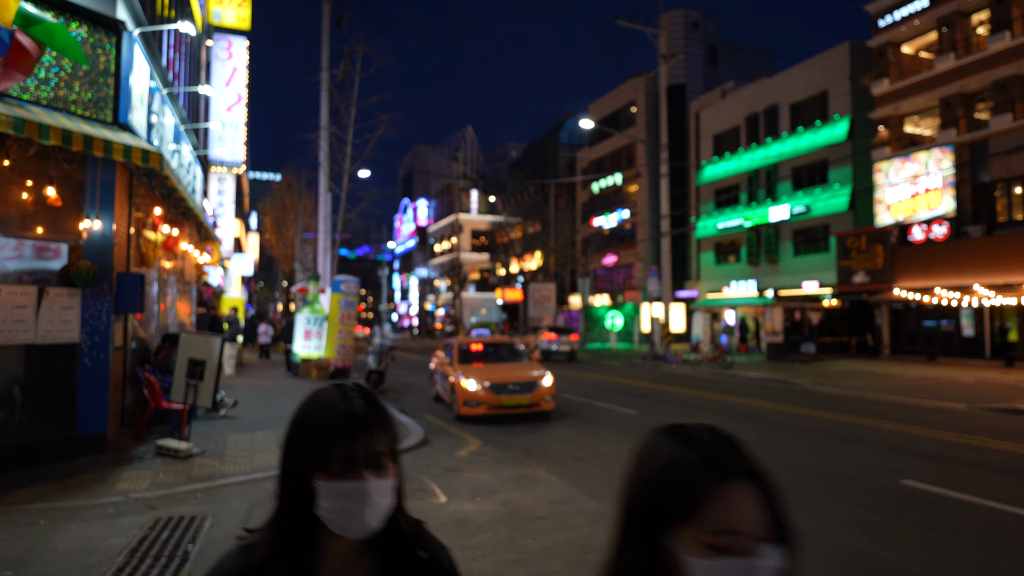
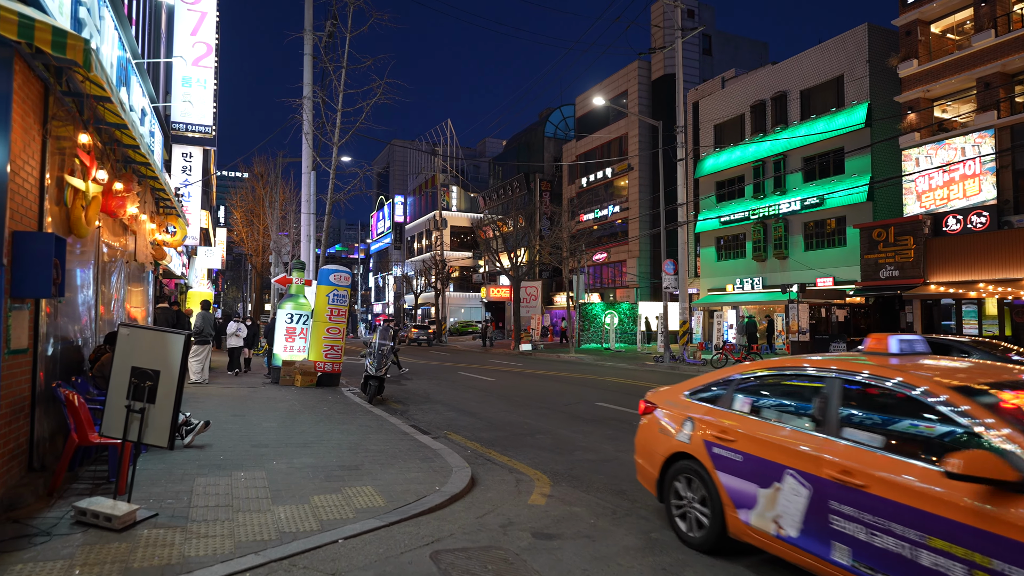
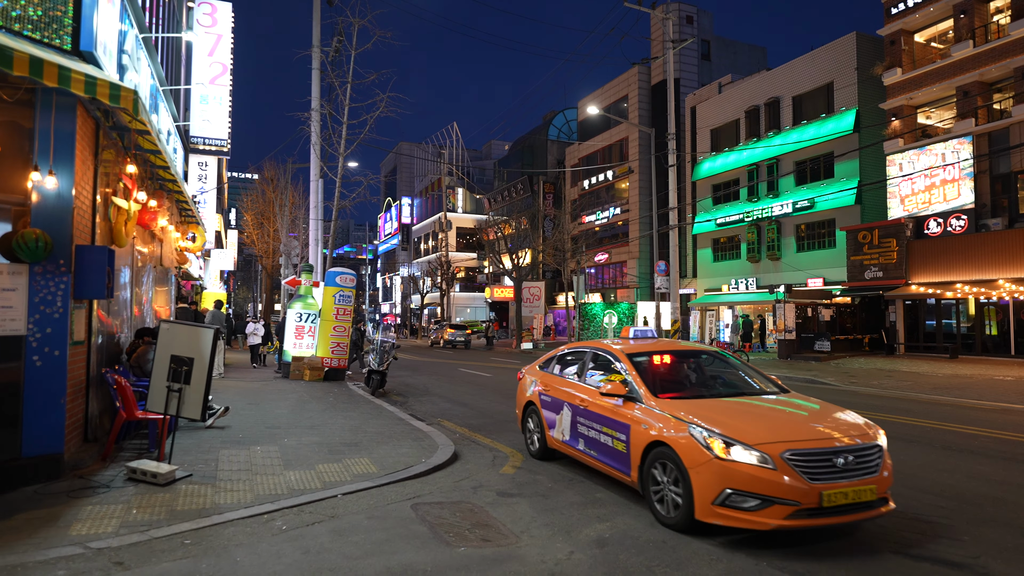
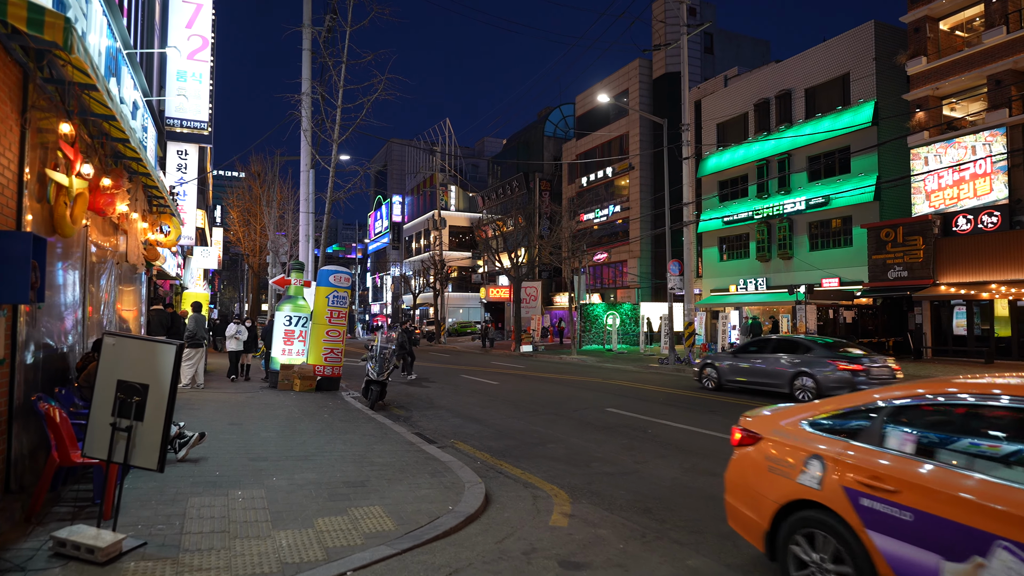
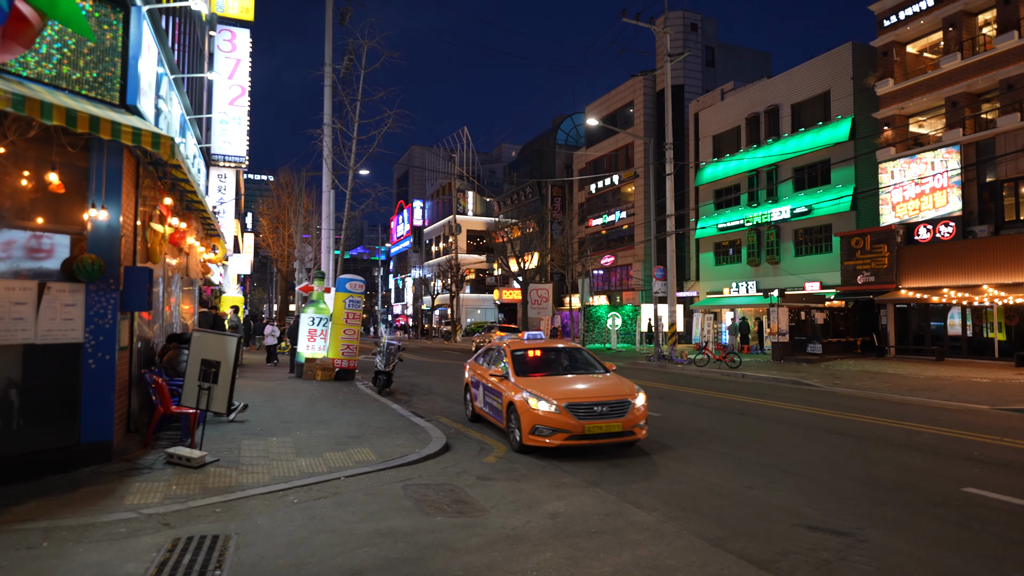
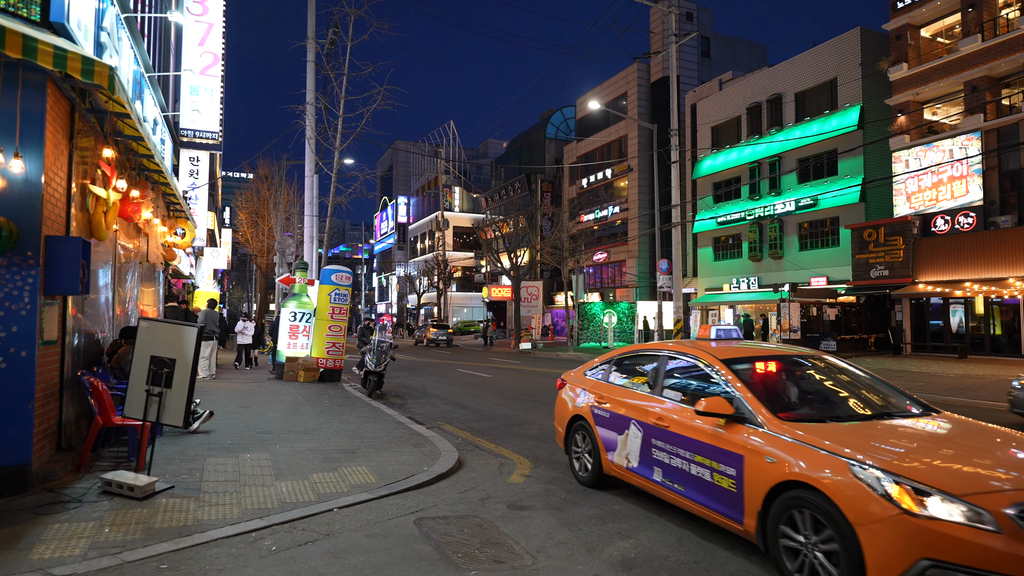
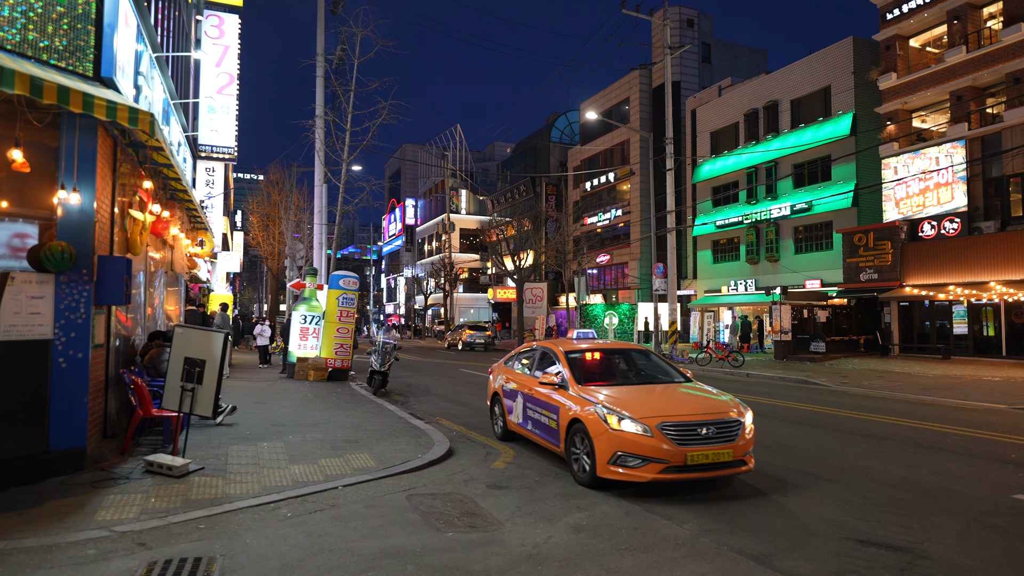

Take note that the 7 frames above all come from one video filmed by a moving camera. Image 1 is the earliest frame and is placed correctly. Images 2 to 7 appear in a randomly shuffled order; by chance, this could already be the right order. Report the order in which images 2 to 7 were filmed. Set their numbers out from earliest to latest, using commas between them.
5, 7, 3, 6, 2, 4
